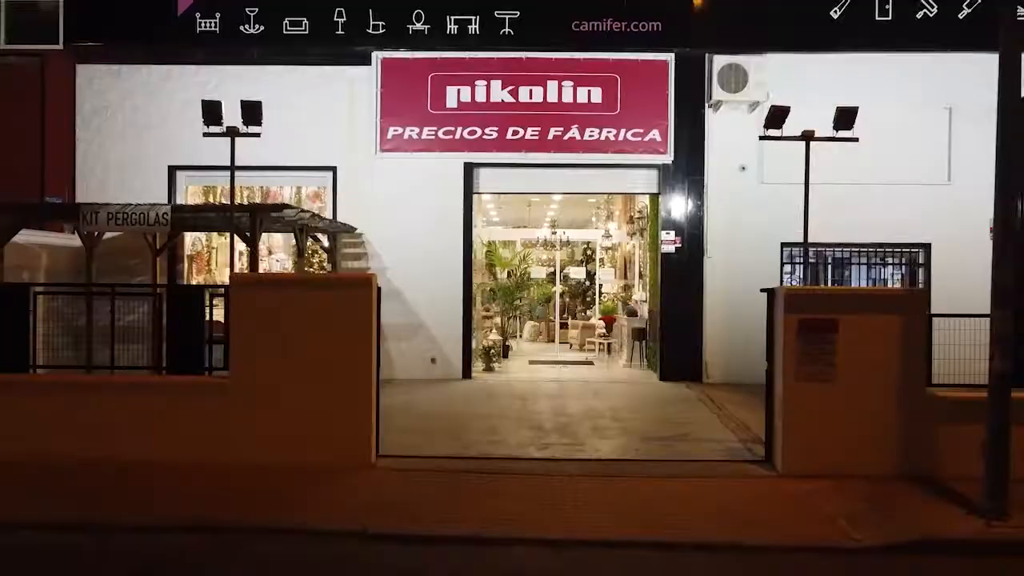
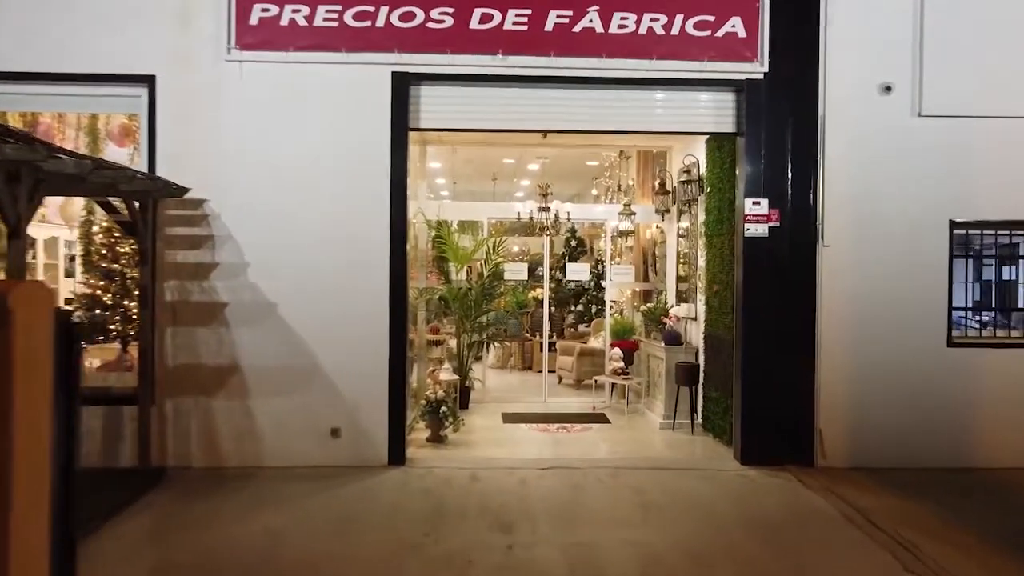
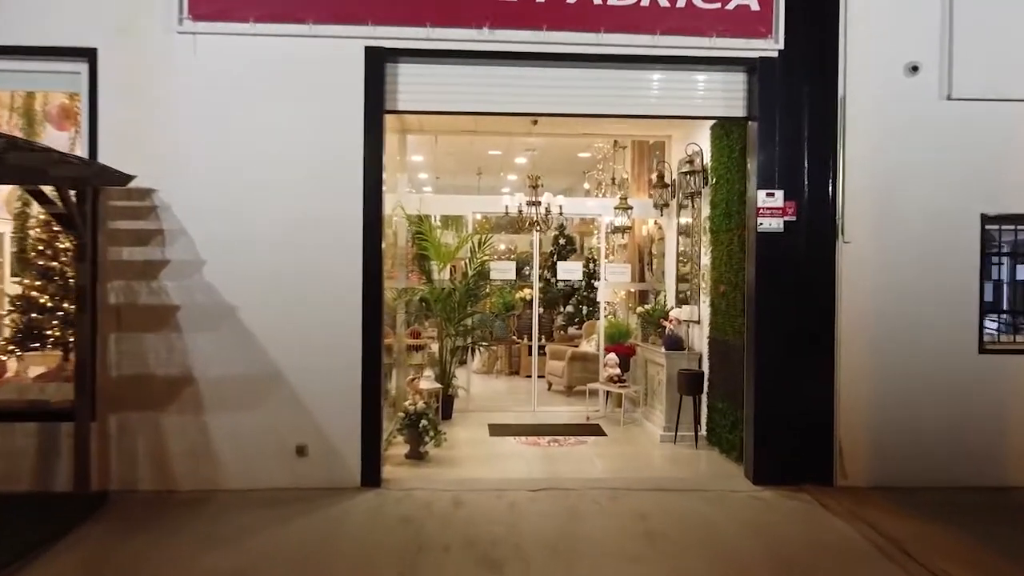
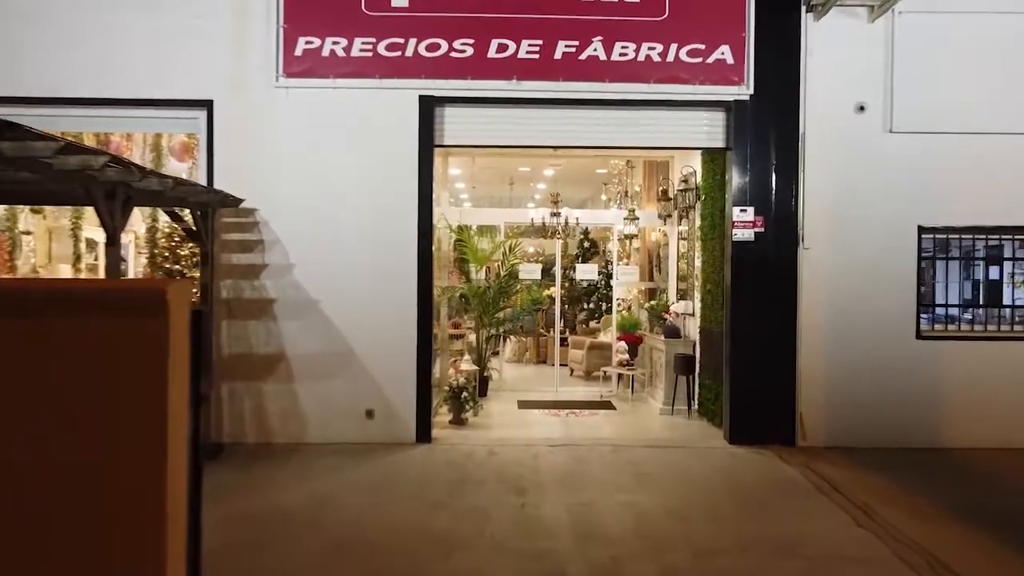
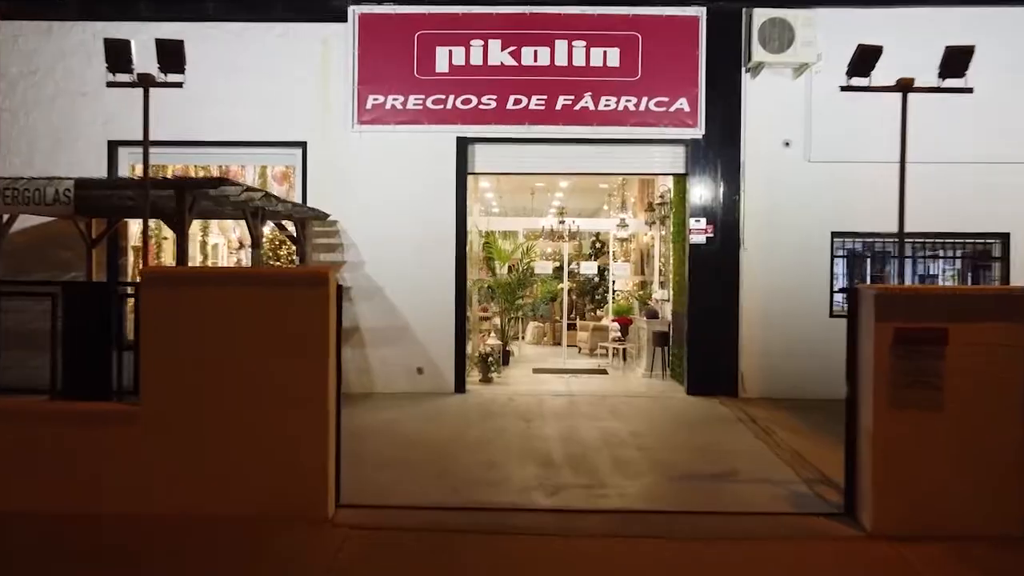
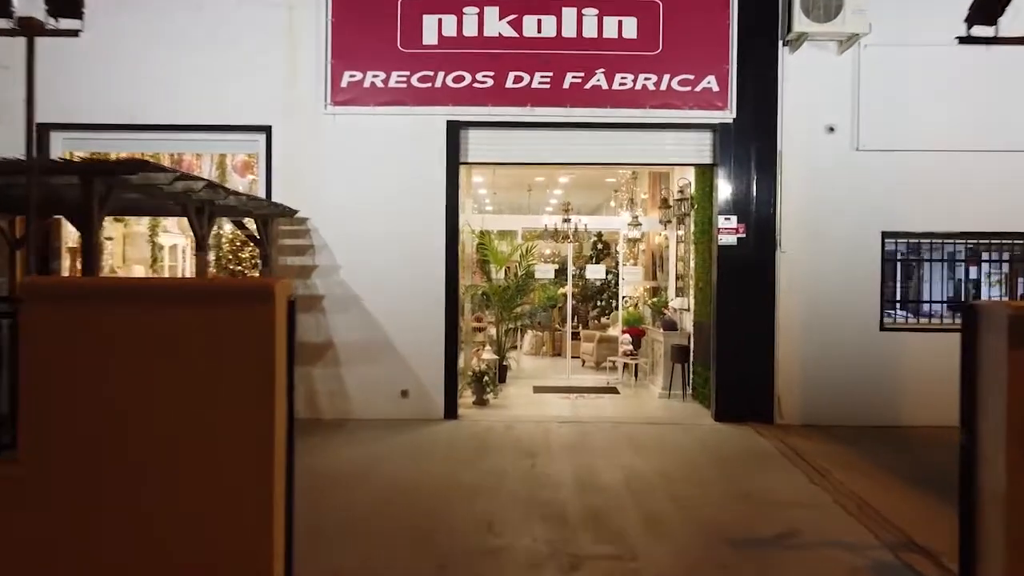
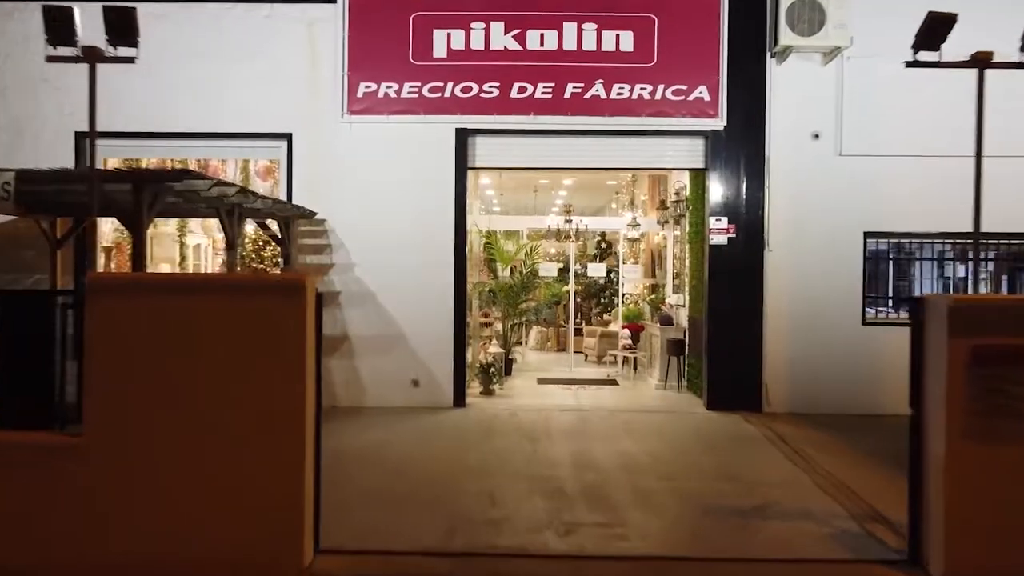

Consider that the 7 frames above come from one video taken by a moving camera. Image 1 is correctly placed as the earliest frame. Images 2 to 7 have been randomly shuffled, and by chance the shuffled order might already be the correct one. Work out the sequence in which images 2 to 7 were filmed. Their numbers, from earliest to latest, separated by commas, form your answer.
5, 7, 6, 4, 2, 3
